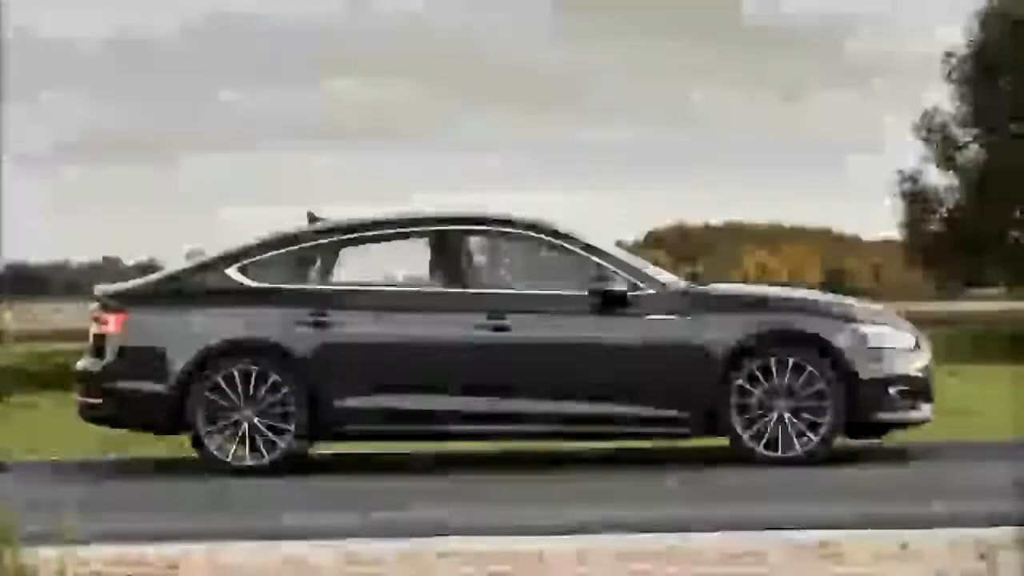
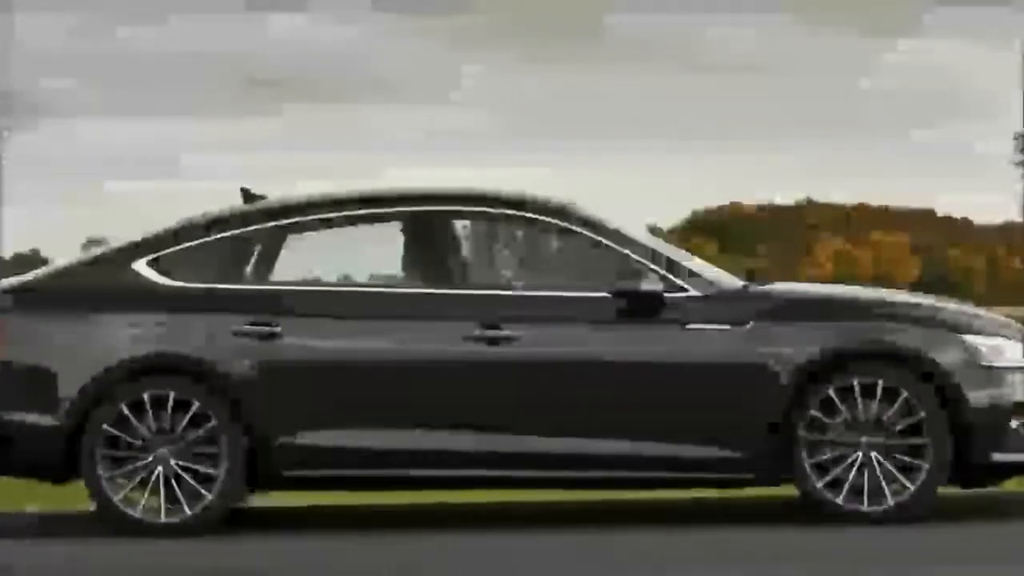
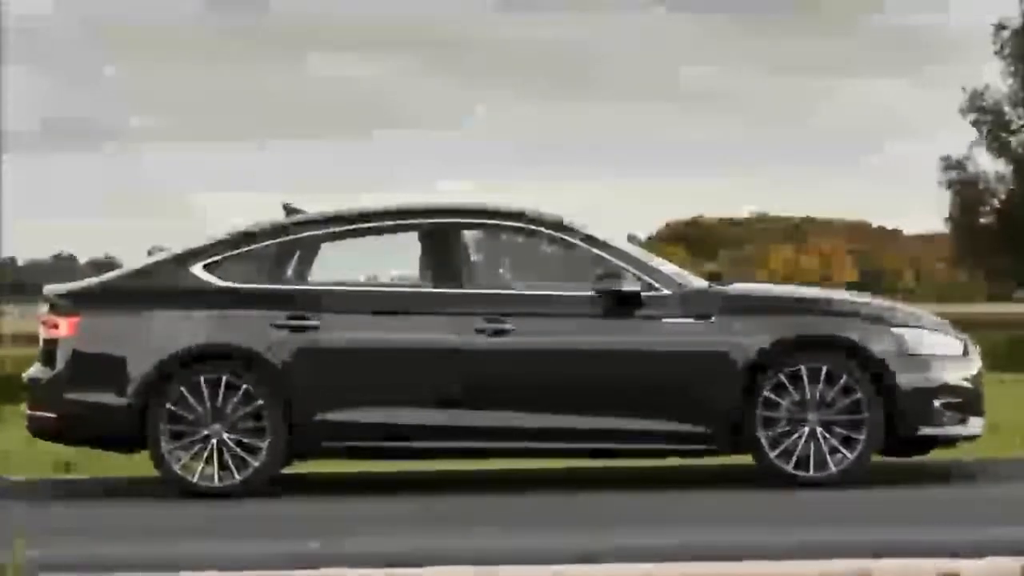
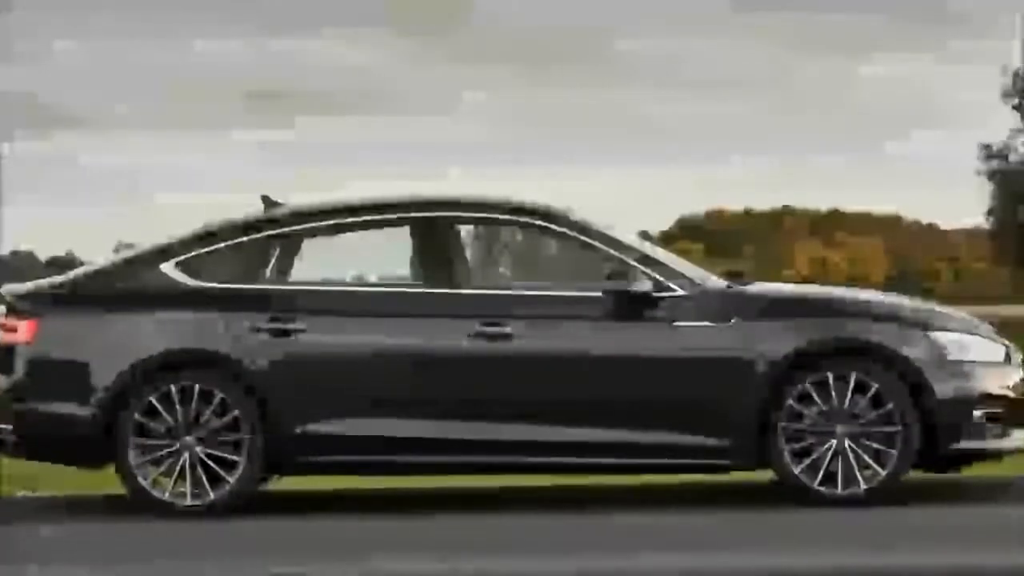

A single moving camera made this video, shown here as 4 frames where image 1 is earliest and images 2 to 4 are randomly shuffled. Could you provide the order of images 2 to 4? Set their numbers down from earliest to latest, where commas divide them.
3, 4, 2
